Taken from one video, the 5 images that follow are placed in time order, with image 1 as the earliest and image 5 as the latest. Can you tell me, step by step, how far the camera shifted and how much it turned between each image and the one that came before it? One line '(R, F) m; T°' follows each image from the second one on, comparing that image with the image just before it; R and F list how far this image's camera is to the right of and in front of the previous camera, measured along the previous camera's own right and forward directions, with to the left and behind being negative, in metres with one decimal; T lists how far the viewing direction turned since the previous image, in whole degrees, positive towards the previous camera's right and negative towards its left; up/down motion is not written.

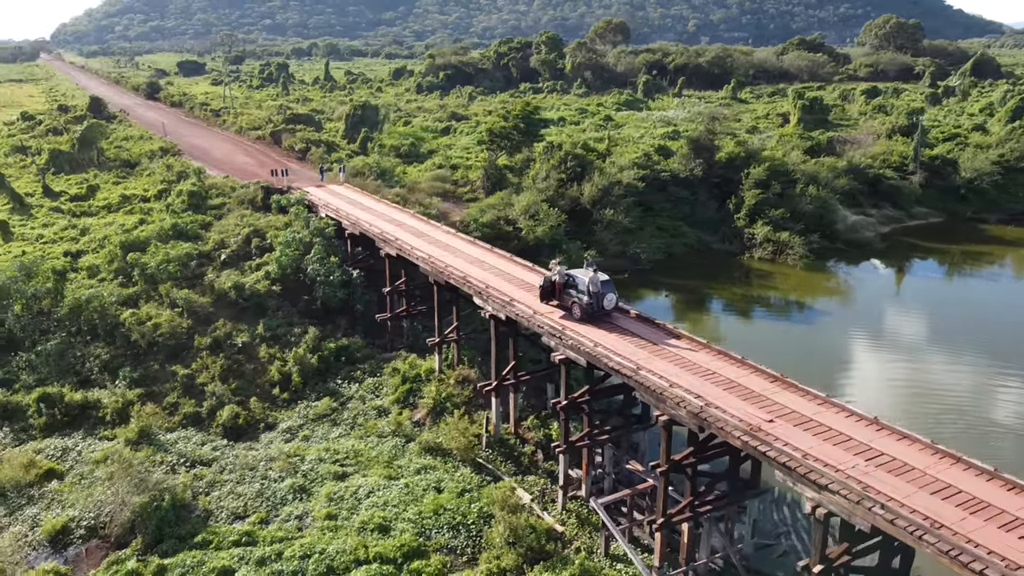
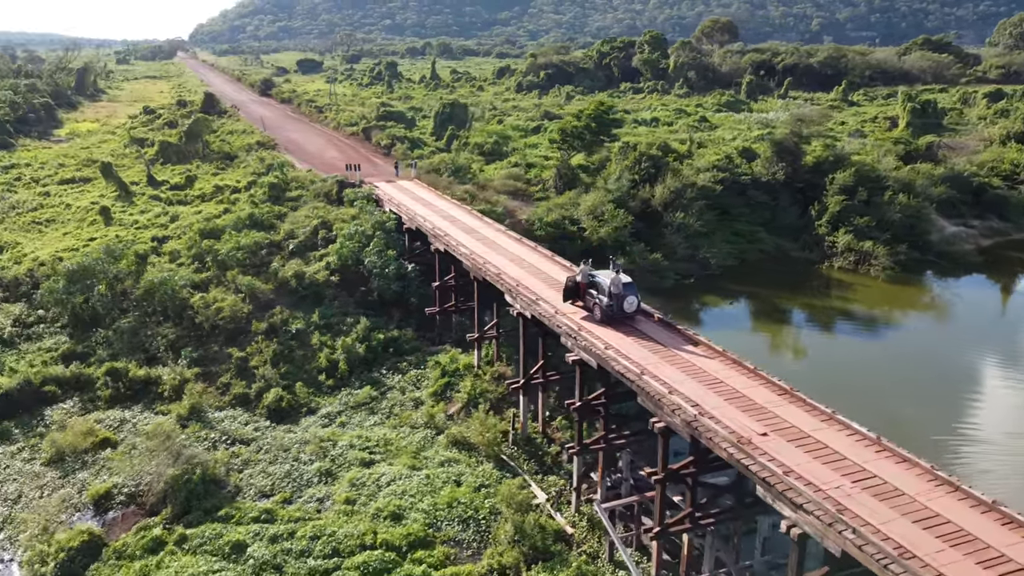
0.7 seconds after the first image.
(+1.8, +0.1) m; -7°
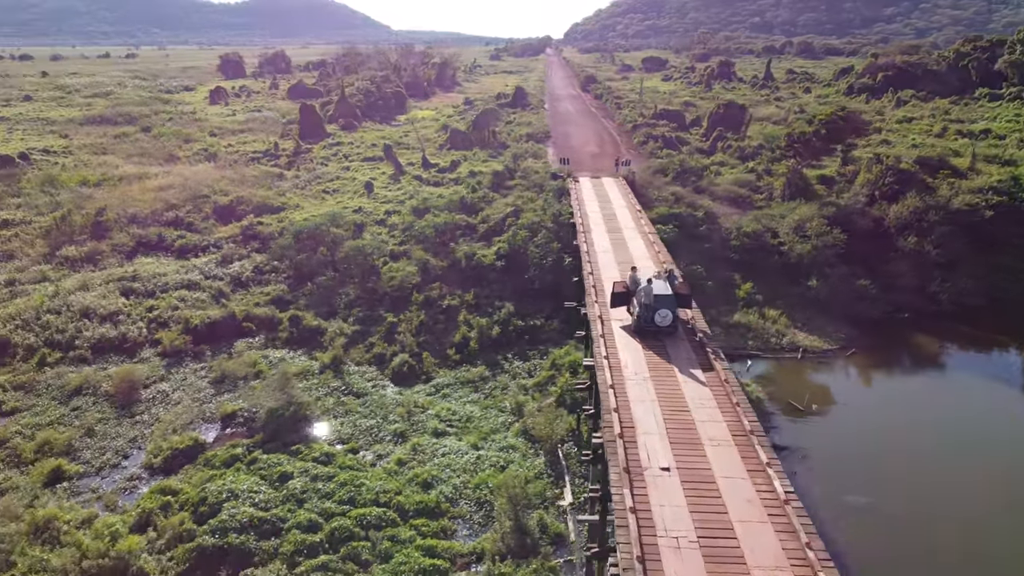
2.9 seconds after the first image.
(+6.1, +1.1) m; -24°
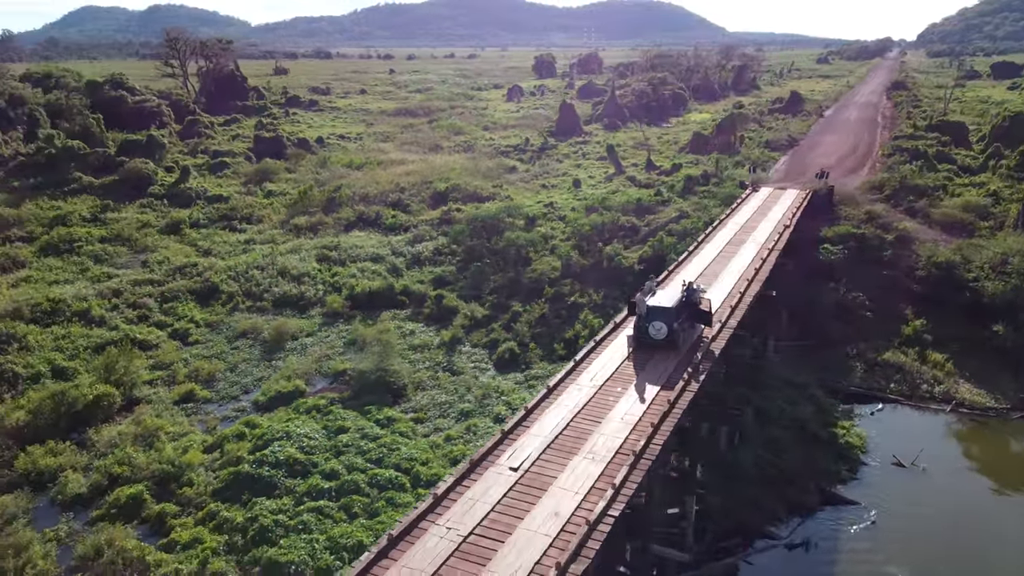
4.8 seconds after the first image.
(+5.9, +0.8) m; -21°
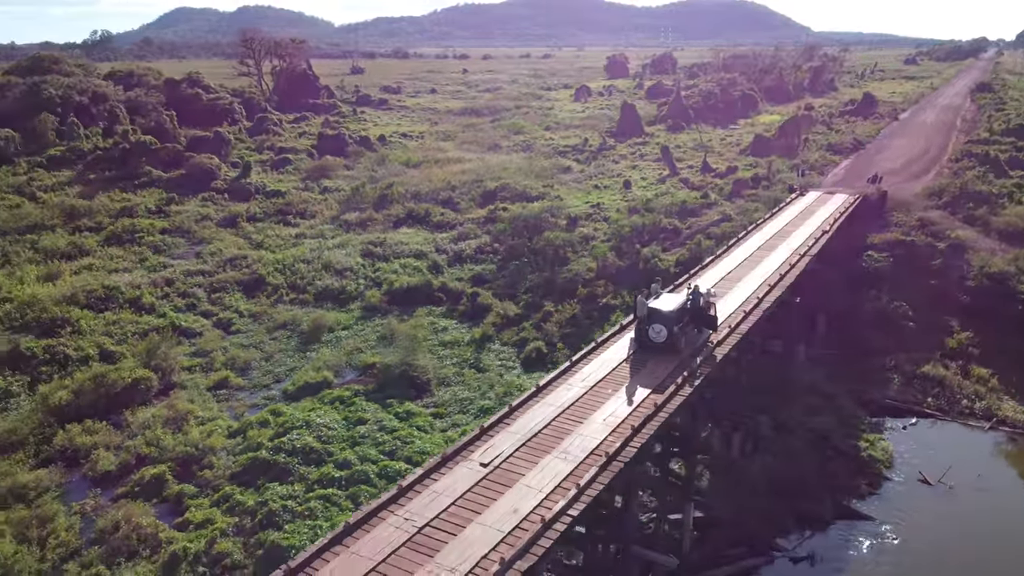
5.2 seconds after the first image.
(+1.3, 0.0) m; -5°
